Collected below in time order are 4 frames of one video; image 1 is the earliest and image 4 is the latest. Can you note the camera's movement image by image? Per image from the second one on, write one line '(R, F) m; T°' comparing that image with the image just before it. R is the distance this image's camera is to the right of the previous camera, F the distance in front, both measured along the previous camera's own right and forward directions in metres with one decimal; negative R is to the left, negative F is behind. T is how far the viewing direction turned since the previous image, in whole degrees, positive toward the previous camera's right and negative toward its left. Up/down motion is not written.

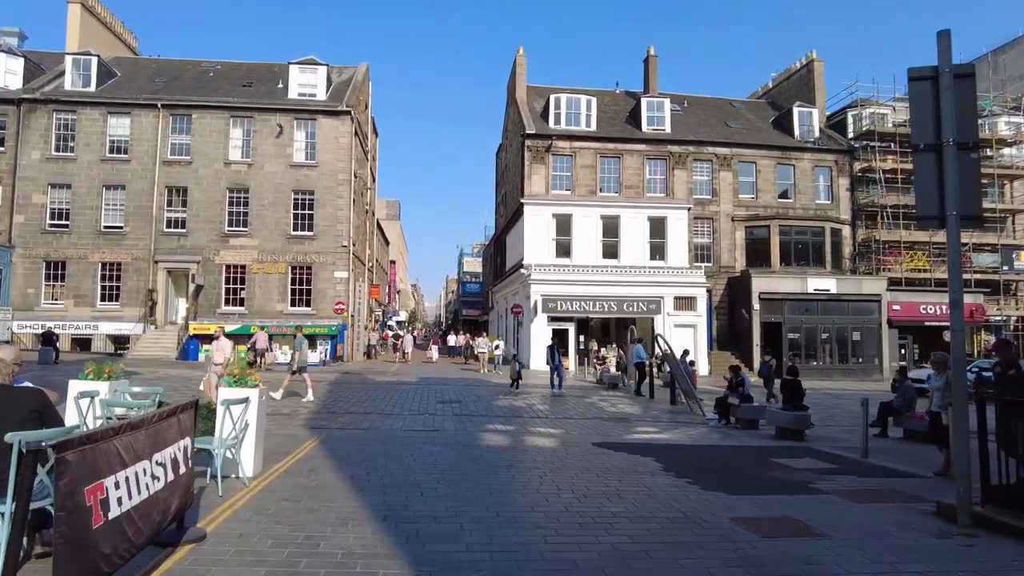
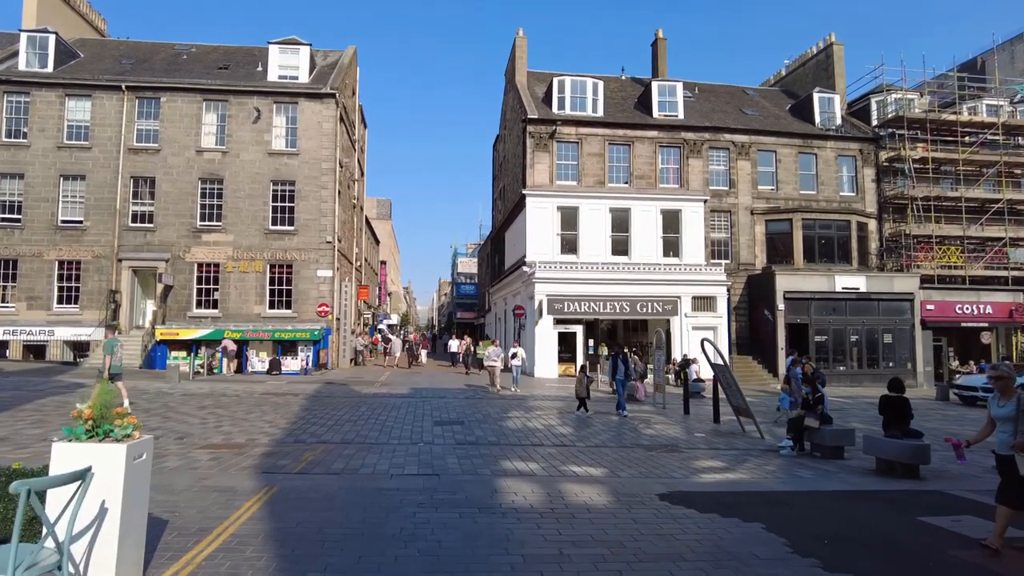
(-0.4, +2.7) m; +1°
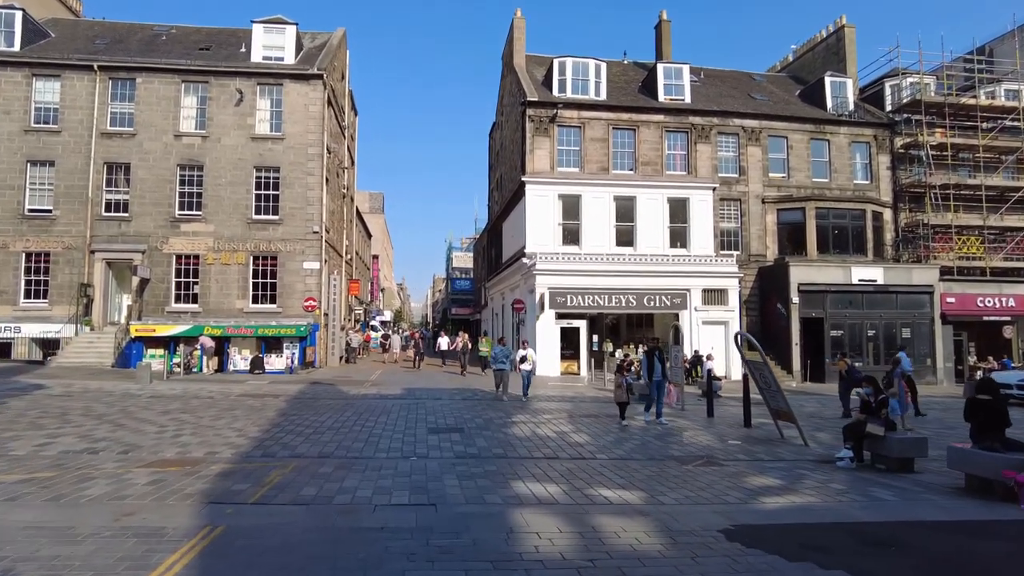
(-0.2, +1.6) m; 0°
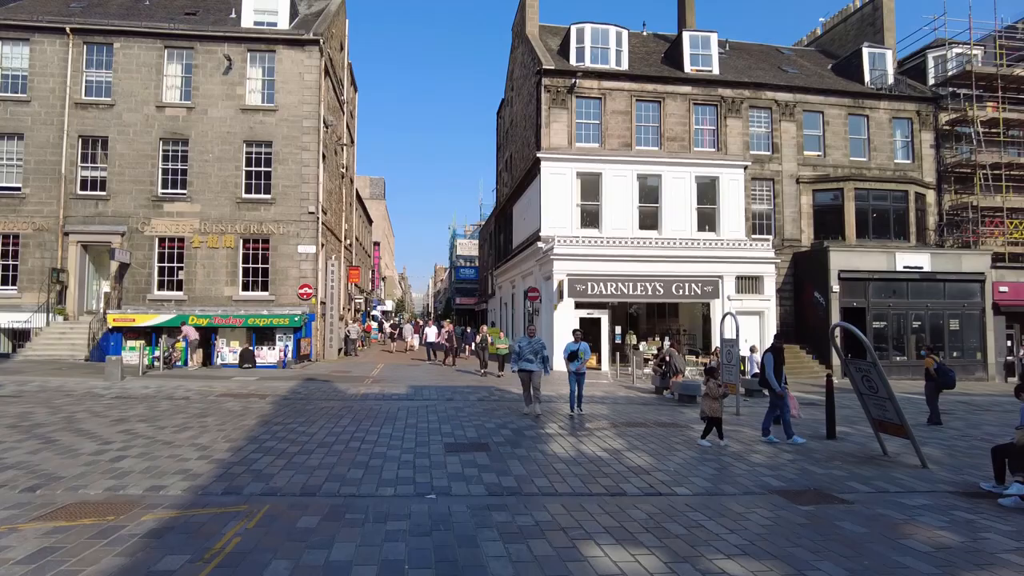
(-0.5, +2.2) m; 0°
